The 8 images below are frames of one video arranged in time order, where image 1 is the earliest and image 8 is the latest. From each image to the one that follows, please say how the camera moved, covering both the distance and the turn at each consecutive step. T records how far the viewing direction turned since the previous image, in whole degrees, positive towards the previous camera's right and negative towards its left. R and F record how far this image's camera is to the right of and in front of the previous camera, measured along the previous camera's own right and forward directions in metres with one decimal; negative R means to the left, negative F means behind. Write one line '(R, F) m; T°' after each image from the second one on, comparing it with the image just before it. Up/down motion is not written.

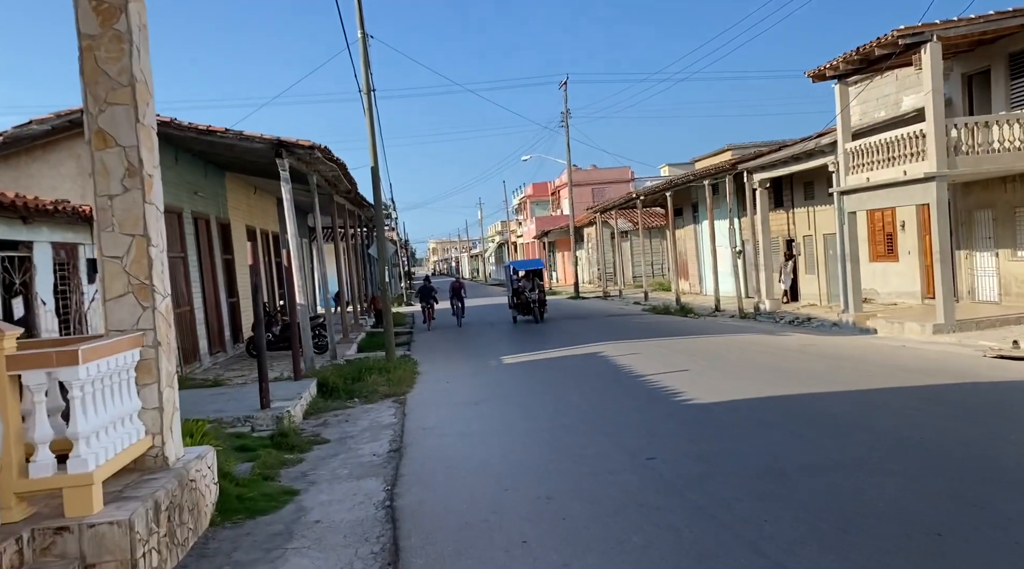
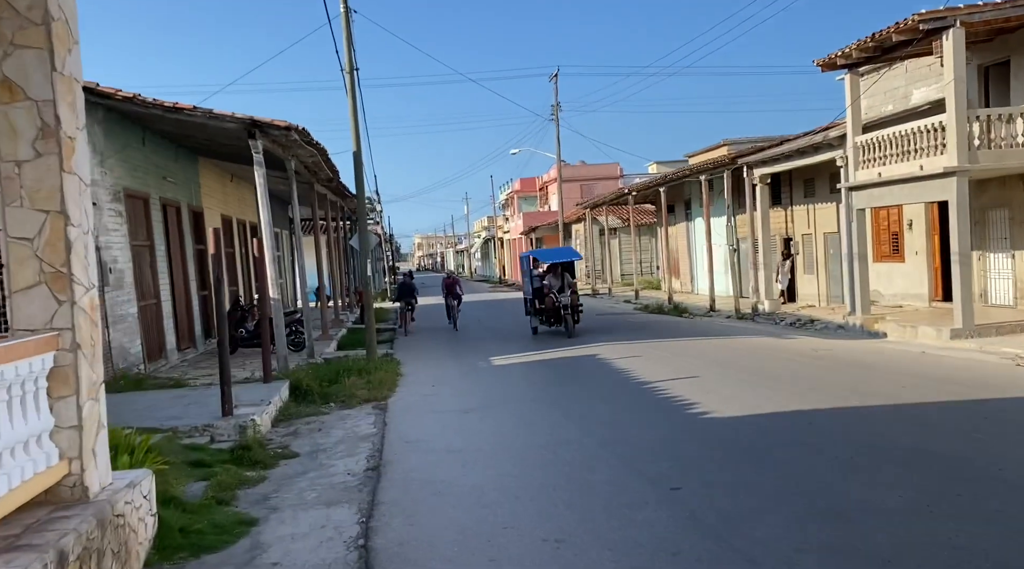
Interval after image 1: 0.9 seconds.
(-0.1, +1.0) m; +1°
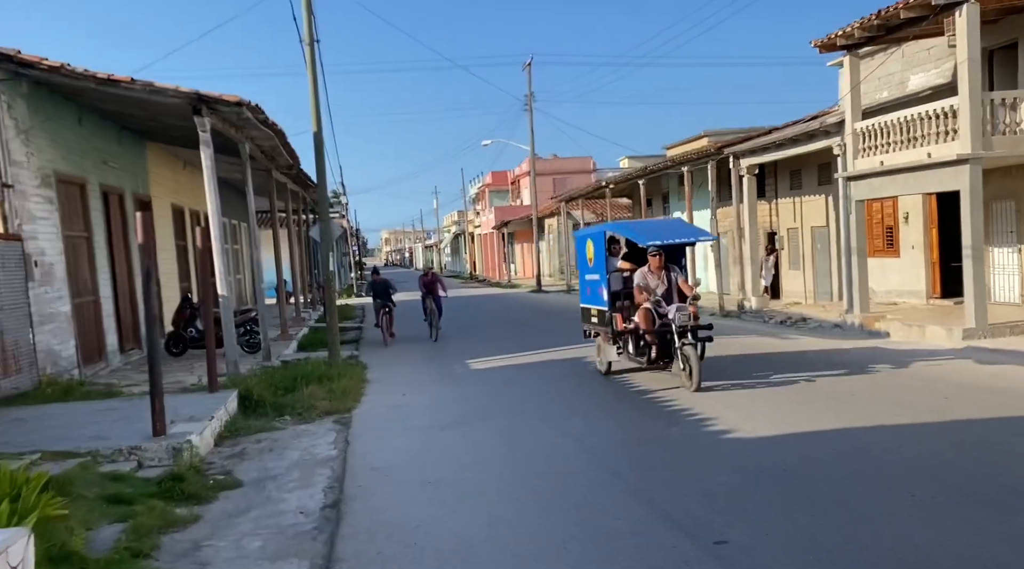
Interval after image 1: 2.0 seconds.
(-0.1, +1.2) m; +2°
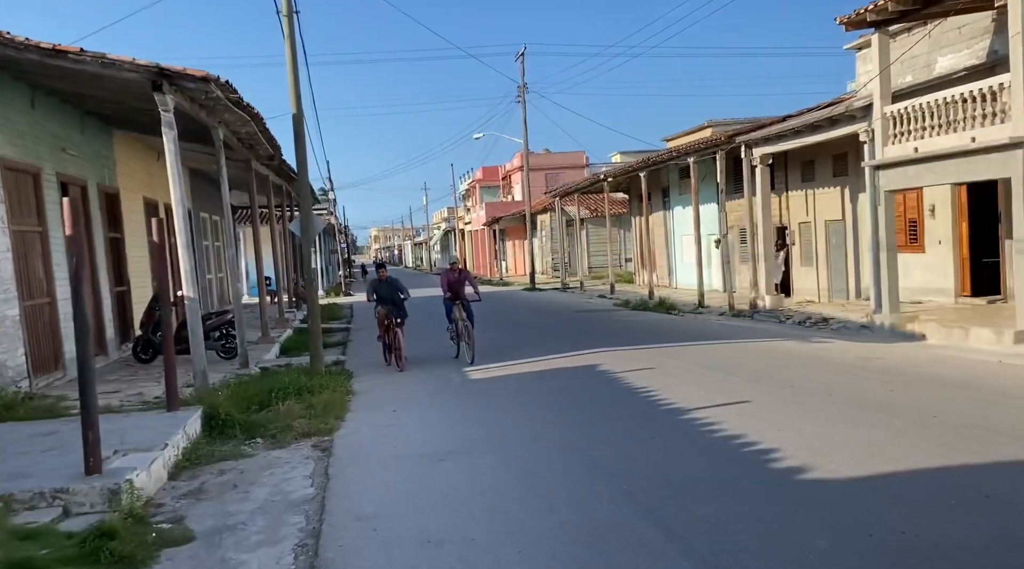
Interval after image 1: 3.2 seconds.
(-0.2, +1.3) m; +1°
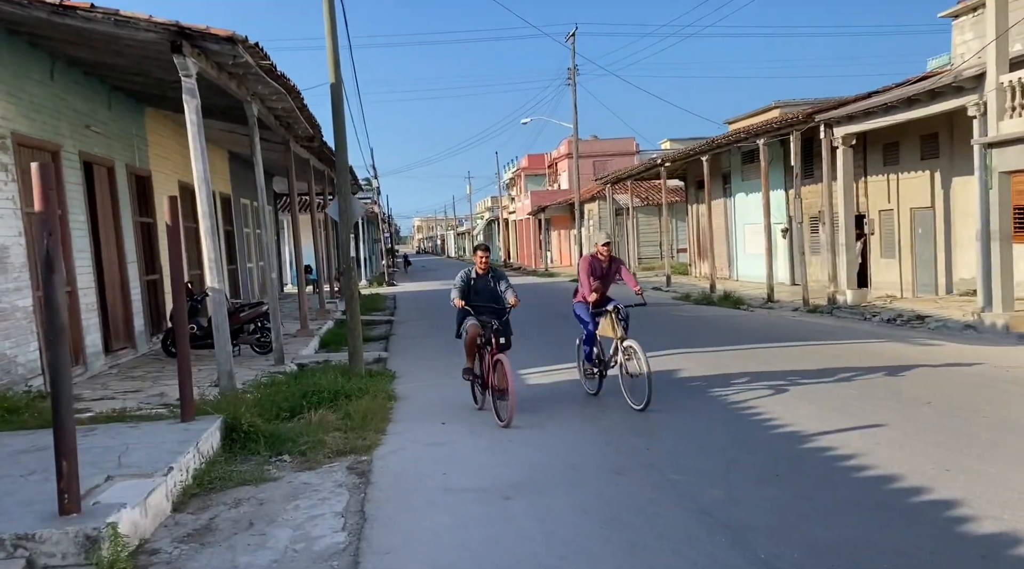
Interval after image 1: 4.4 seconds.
(-0.2, +1.3) m; -3°
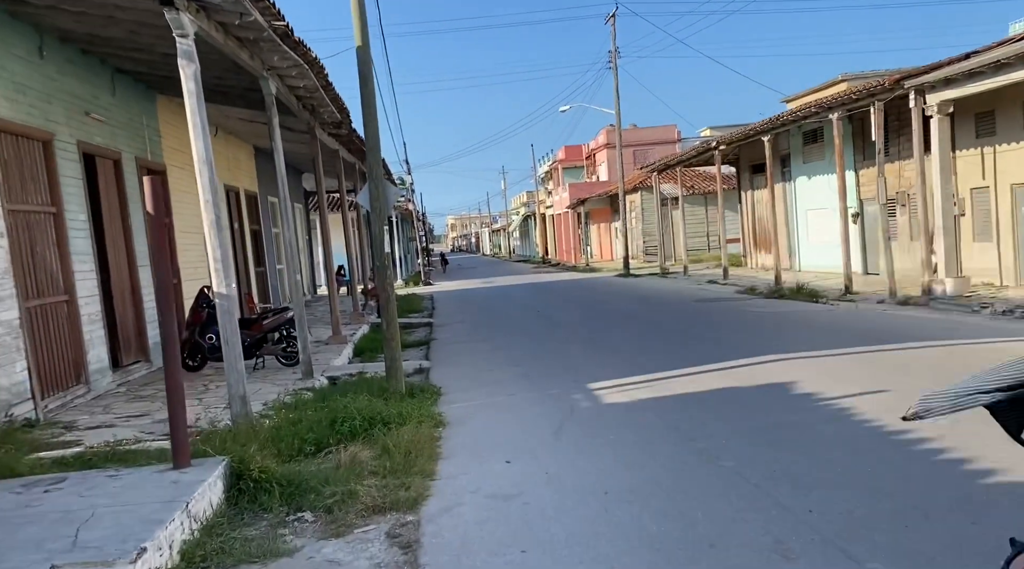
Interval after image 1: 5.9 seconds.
(-0.3, +1.7) m; -2°
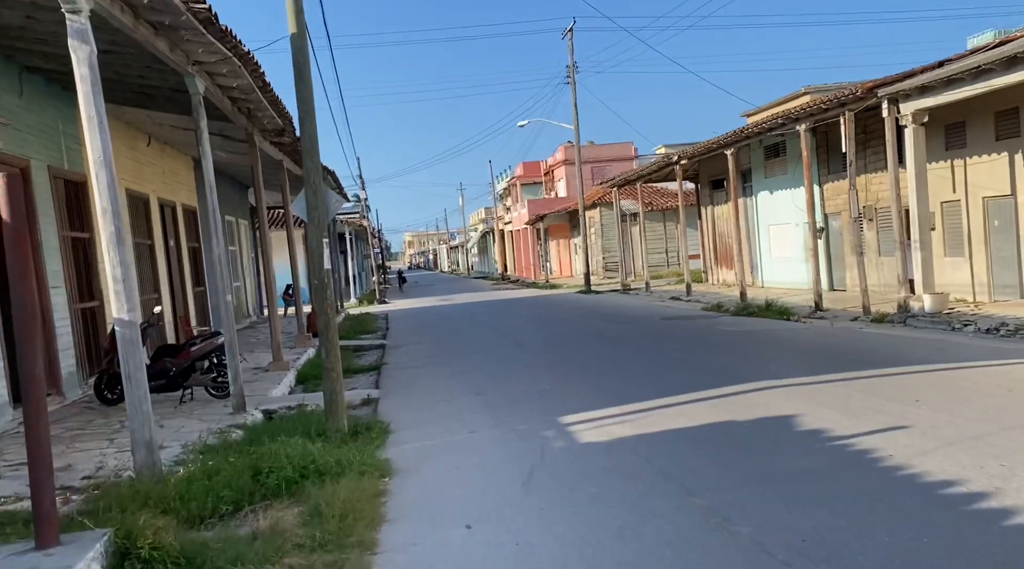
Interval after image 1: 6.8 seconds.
(0.0, +1.0) m; +3°
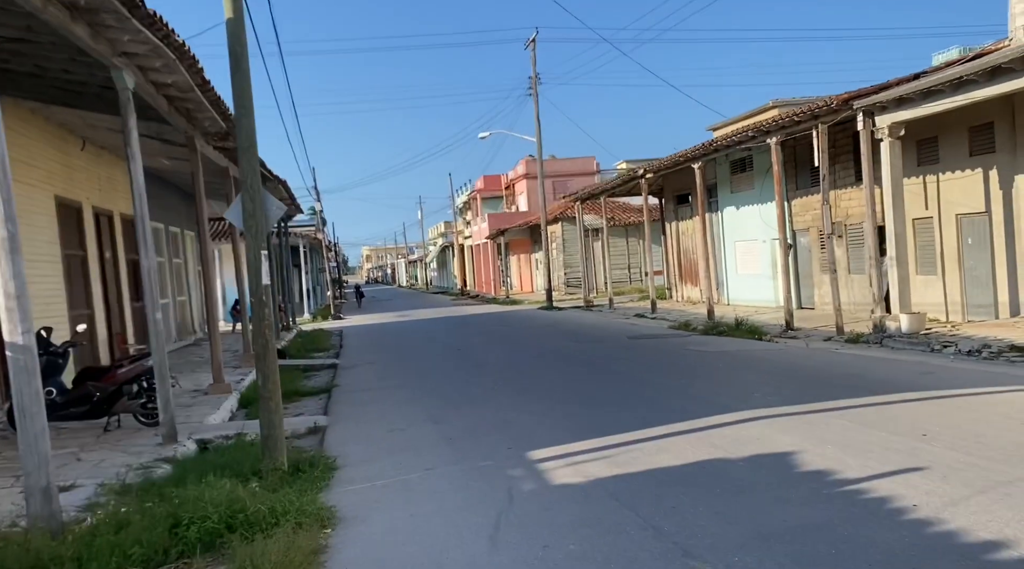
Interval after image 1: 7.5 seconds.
(0.0, +0.8) m; +3°
